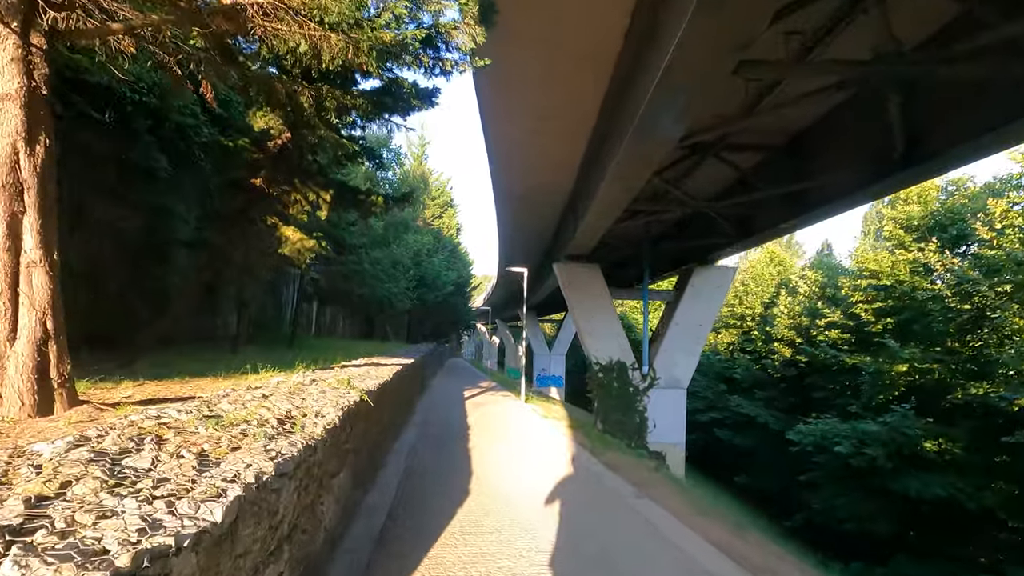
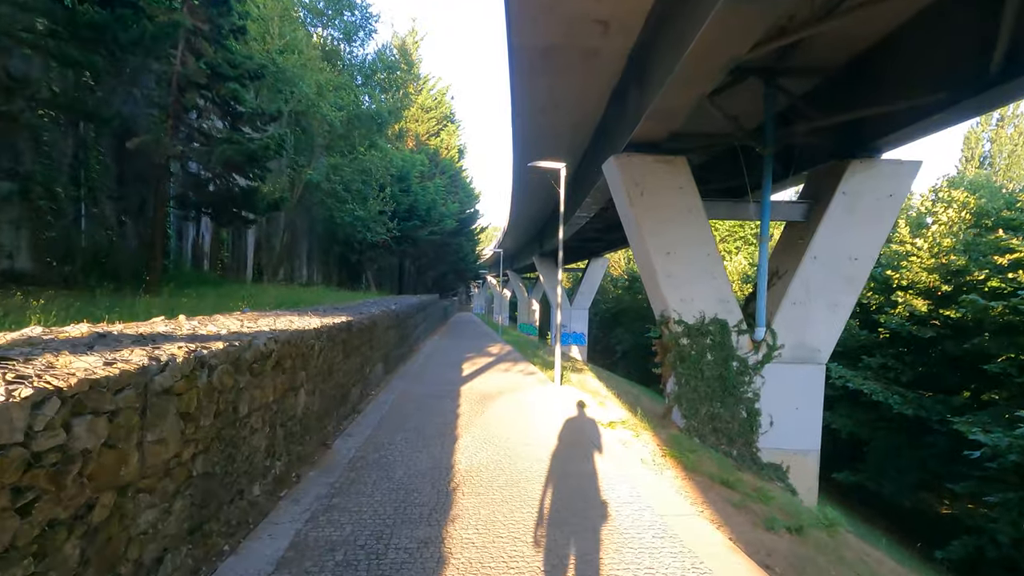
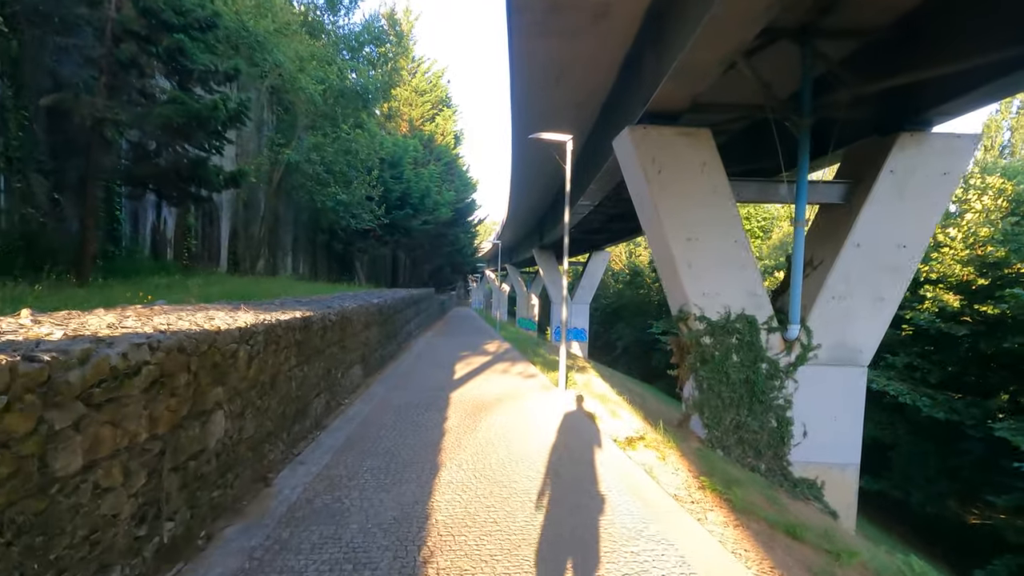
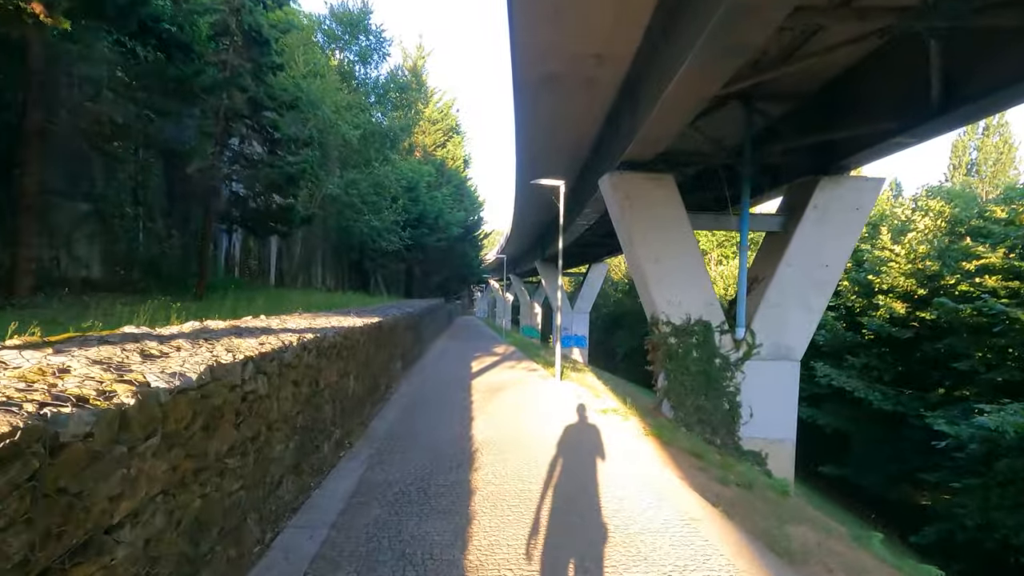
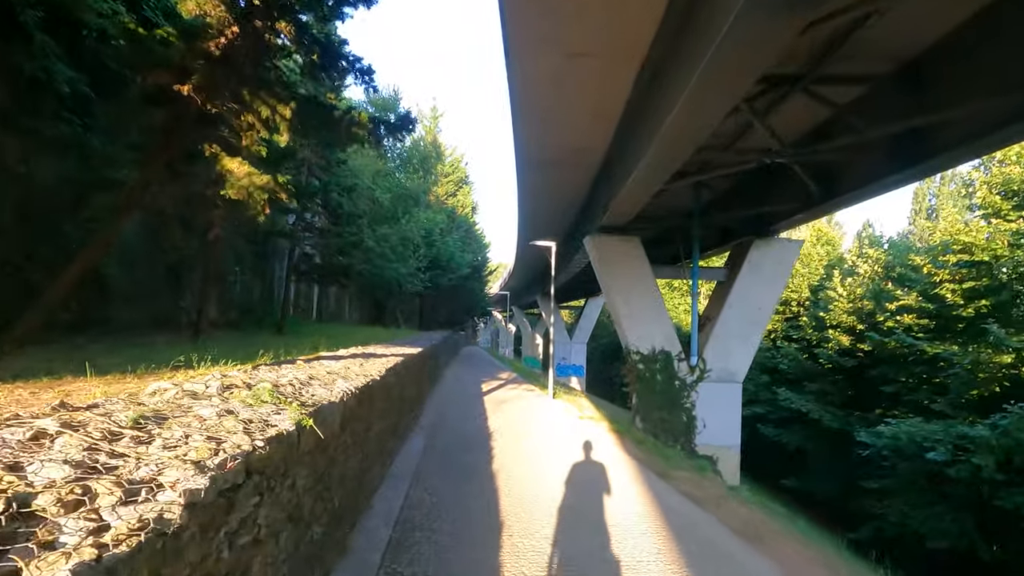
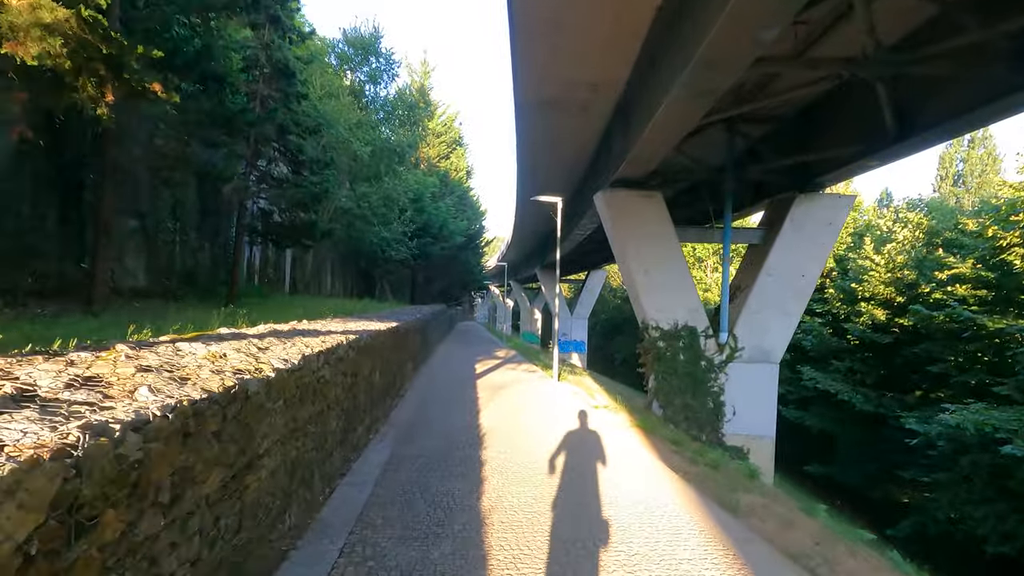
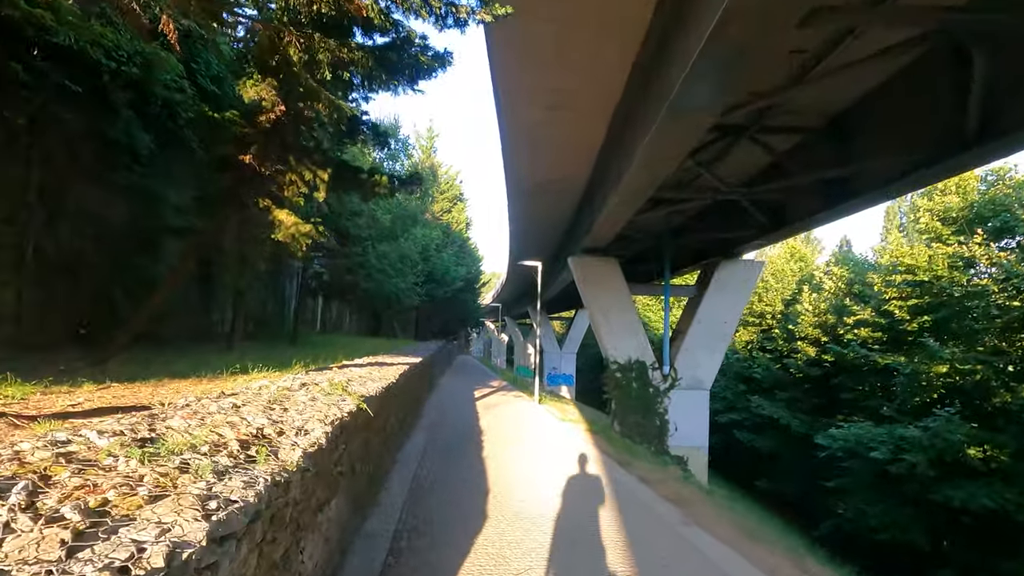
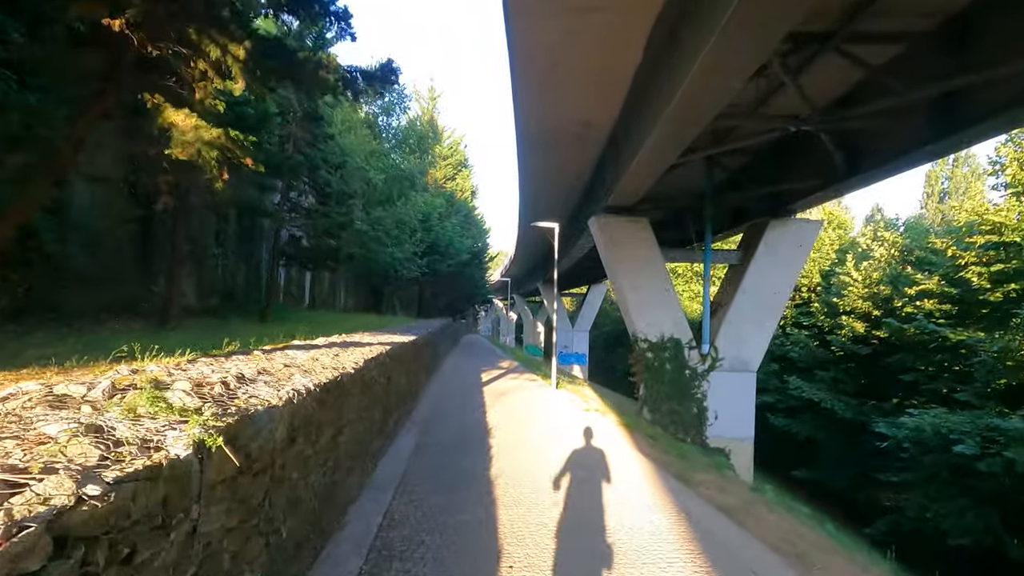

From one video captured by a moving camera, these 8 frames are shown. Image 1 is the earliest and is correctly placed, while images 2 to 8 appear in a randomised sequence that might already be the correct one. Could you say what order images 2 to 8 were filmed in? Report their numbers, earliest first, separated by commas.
7, 5, 8, 6, 4, 2, 3
